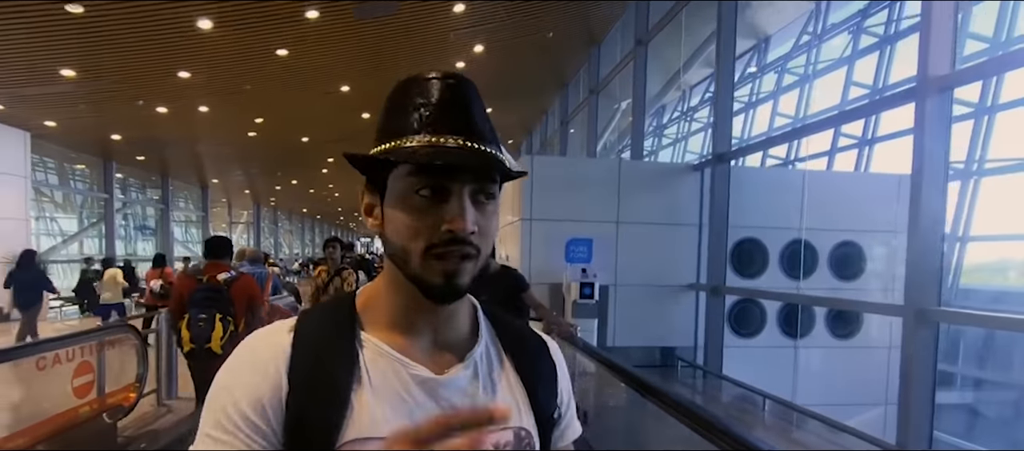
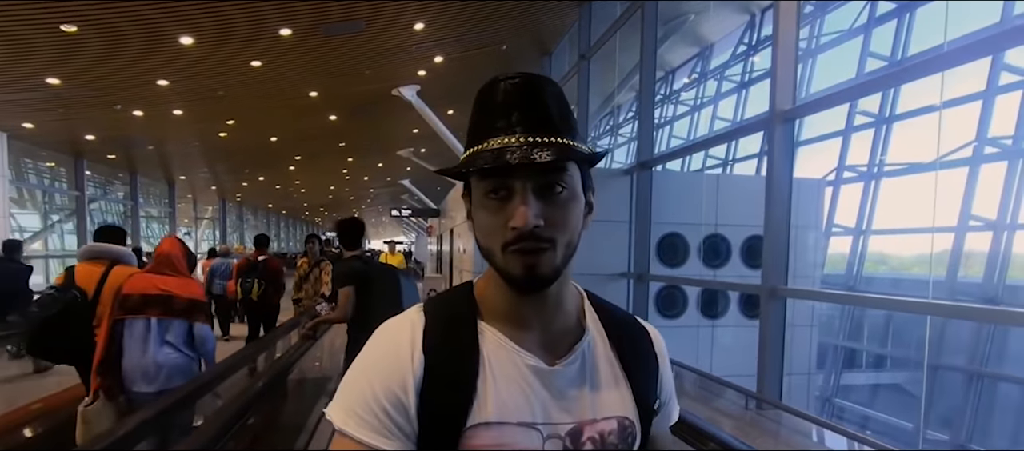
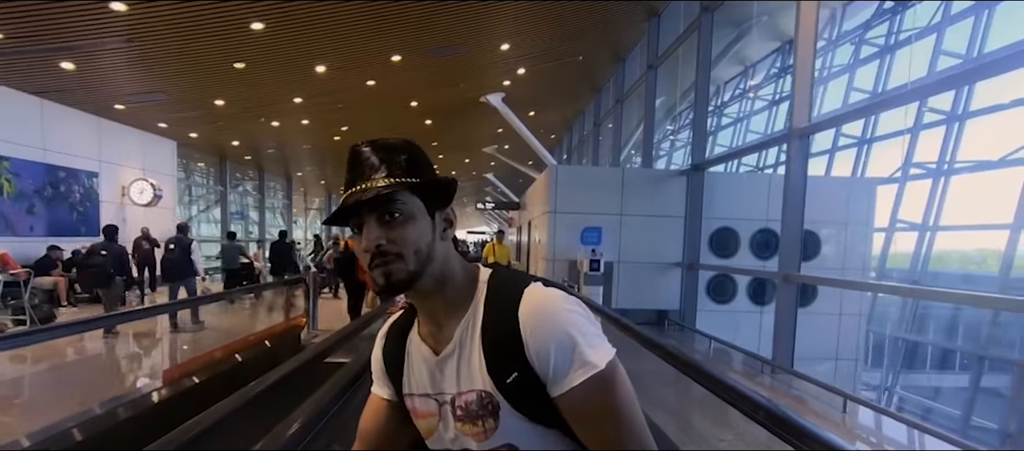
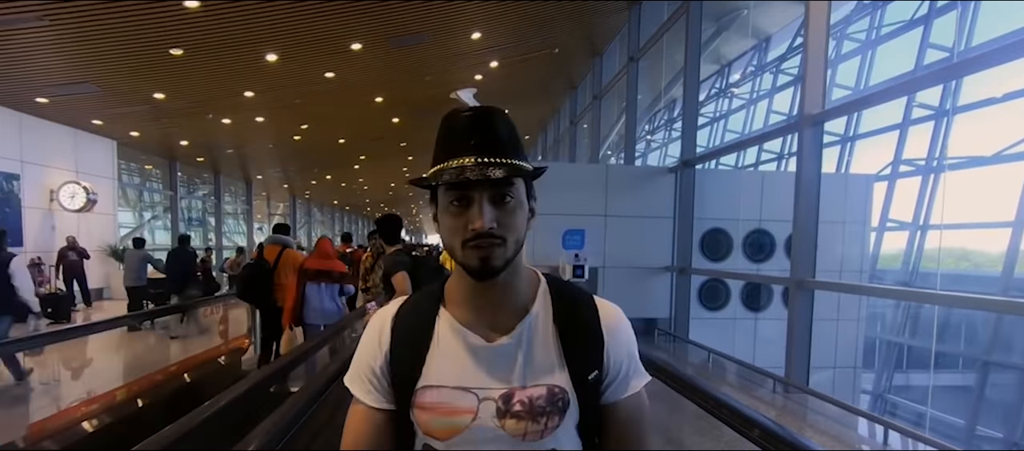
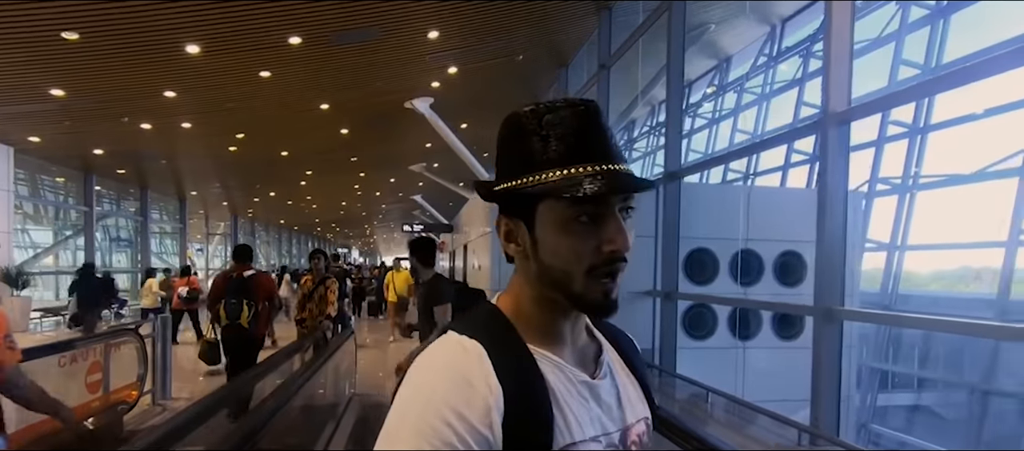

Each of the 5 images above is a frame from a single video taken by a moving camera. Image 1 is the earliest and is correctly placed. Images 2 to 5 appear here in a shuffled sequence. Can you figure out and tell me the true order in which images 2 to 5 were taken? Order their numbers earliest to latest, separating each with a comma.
5, 2, 4, 3
